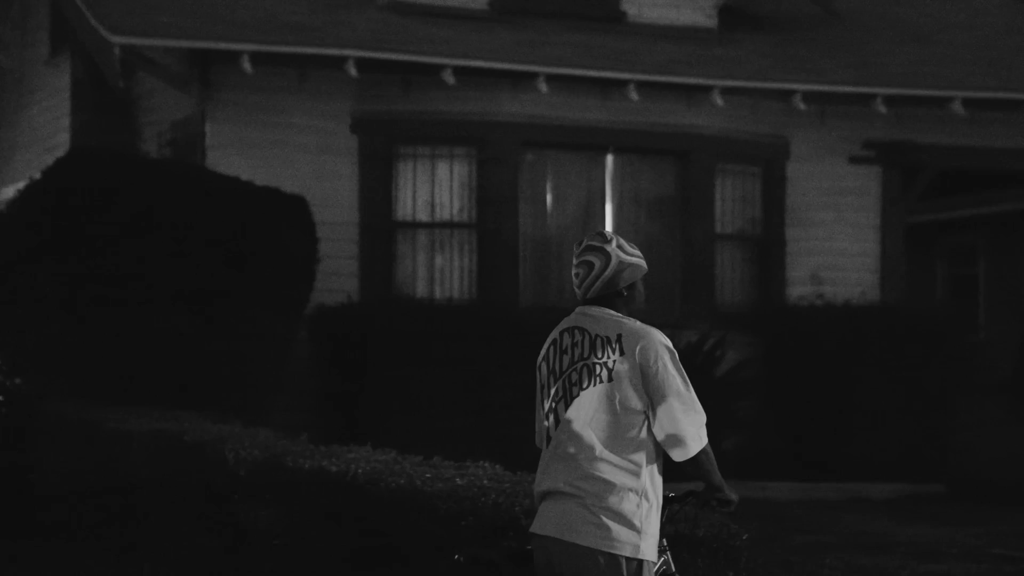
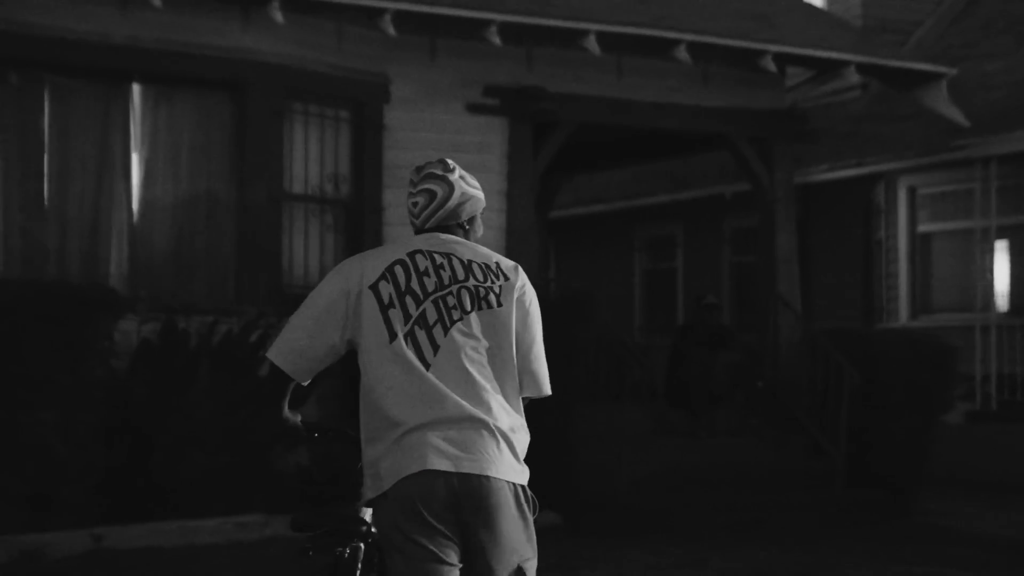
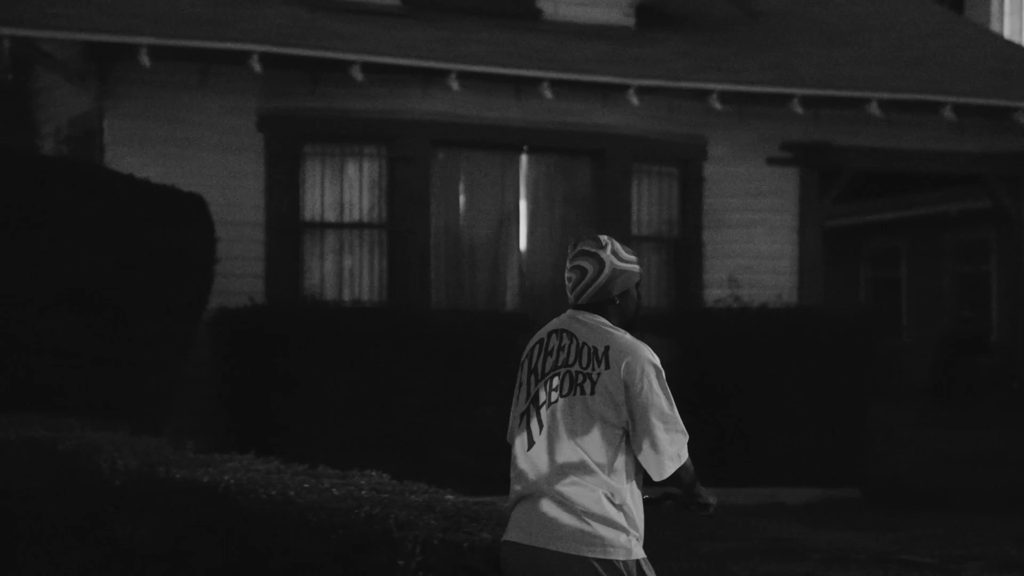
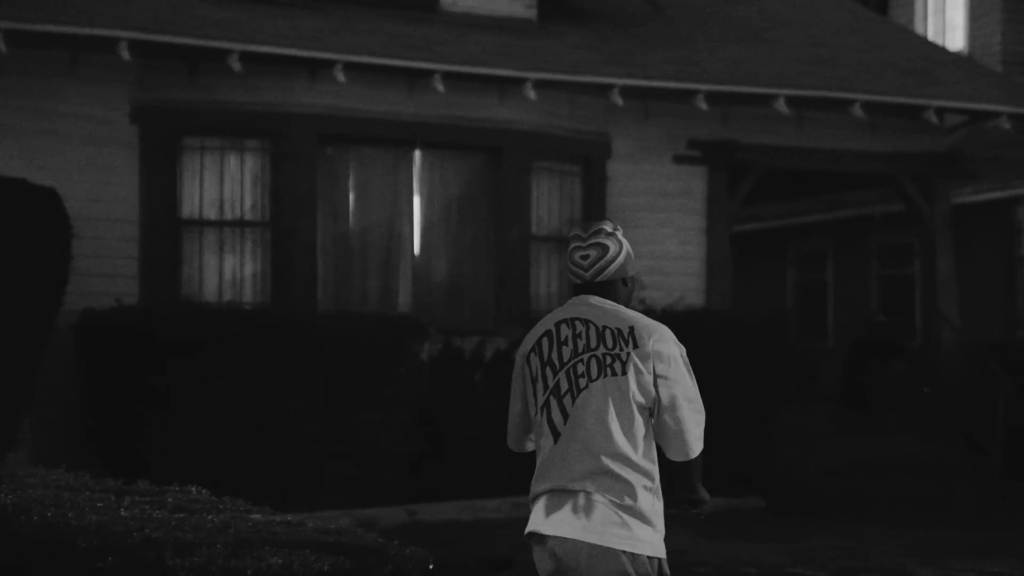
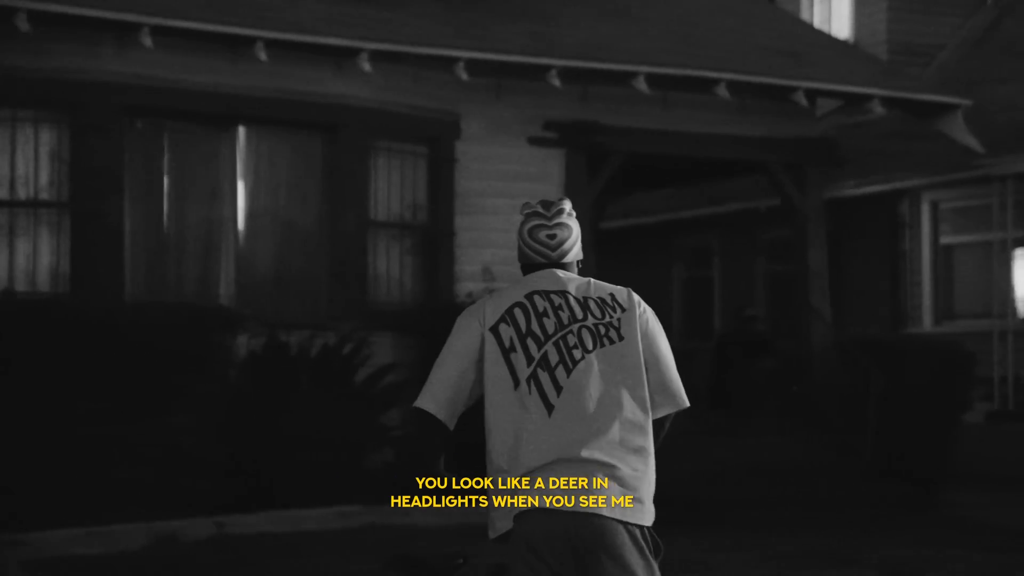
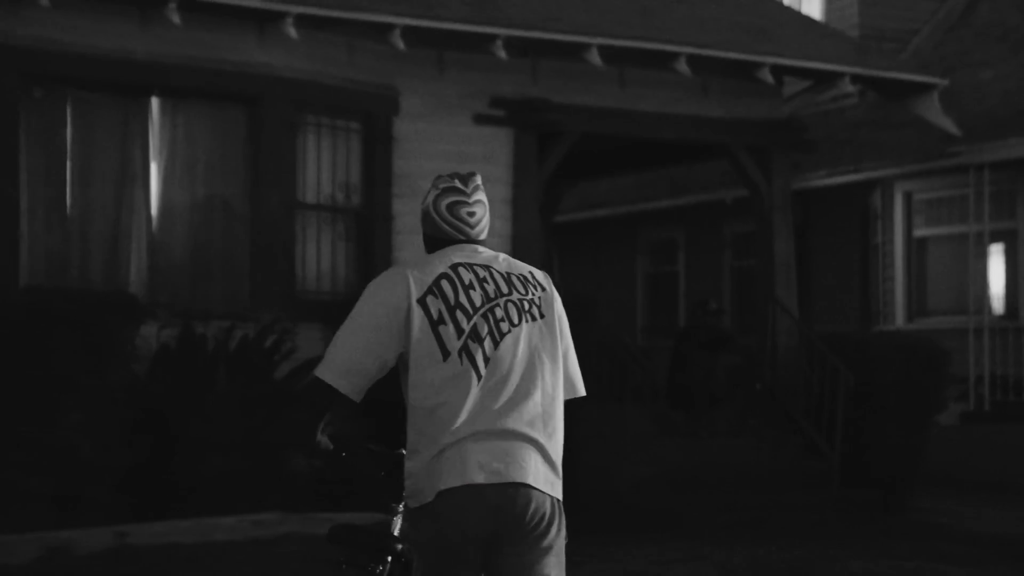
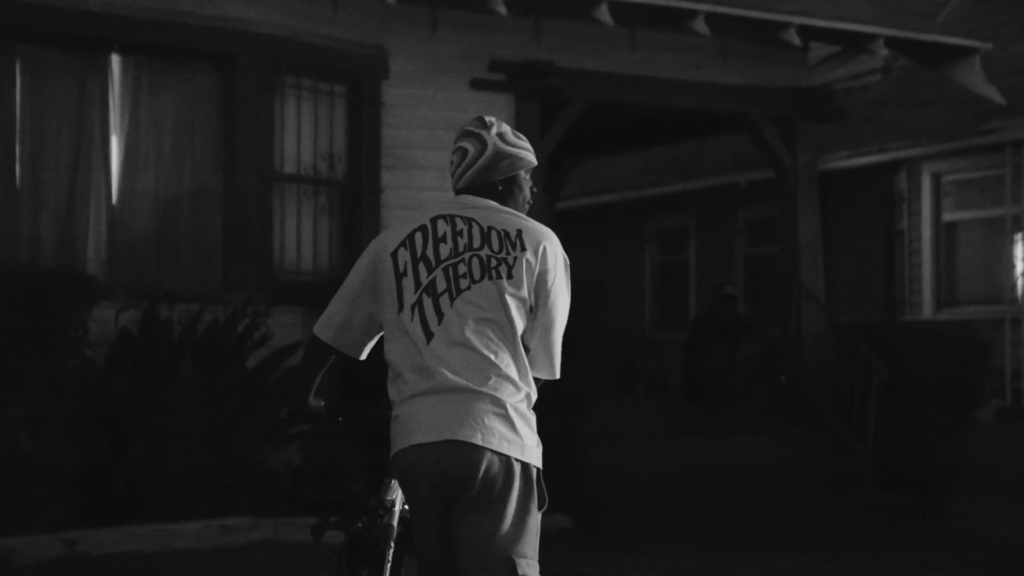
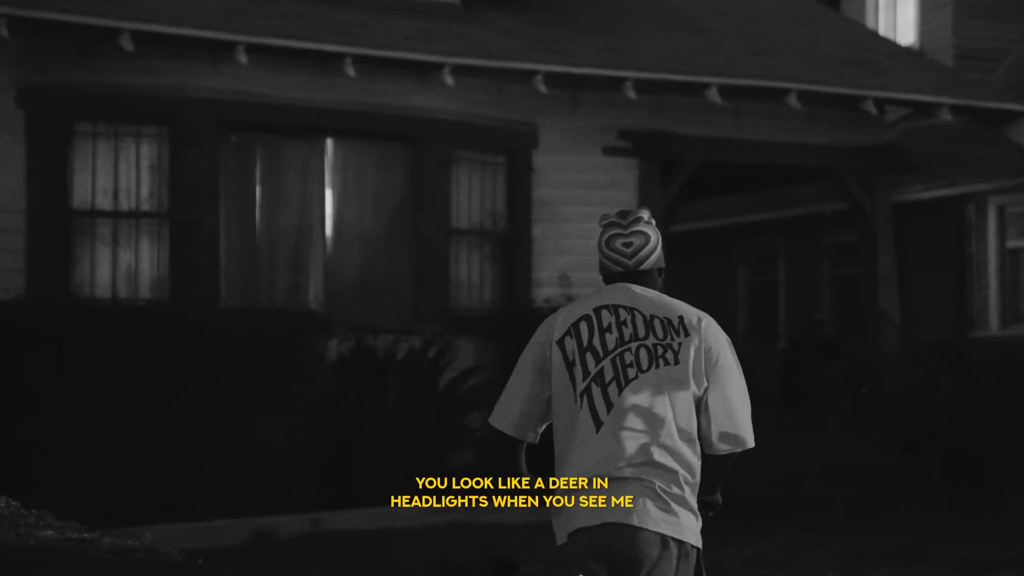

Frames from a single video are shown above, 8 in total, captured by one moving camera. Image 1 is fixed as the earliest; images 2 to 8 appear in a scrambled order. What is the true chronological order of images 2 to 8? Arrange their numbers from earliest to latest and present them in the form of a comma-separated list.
3, 4, 8, 5, 6, 2, 7
